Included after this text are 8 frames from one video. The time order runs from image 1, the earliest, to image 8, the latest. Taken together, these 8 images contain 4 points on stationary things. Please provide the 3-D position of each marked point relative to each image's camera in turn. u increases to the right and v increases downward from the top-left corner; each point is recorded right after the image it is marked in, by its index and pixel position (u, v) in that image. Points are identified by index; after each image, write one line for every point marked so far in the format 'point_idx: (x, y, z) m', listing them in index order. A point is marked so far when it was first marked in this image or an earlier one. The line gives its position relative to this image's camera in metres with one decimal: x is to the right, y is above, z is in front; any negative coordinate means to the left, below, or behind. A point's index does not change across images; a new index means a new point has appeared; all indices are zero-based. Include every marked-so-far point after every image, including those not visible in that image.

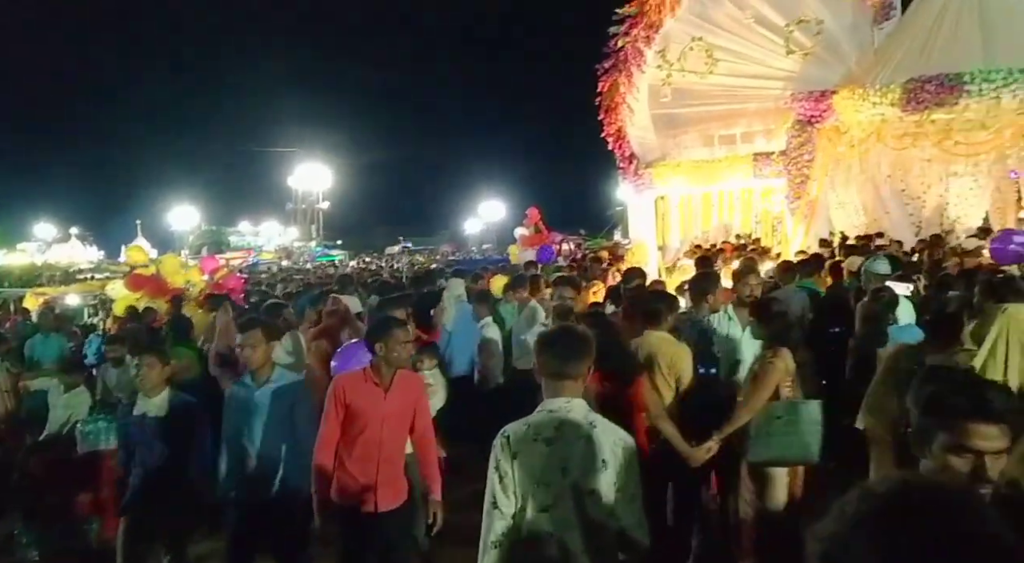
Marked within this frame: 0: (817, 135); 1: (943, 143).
0: (+5.2, +2.5, +10.7) m
1: (+7.0, +2.2, +10.2) m
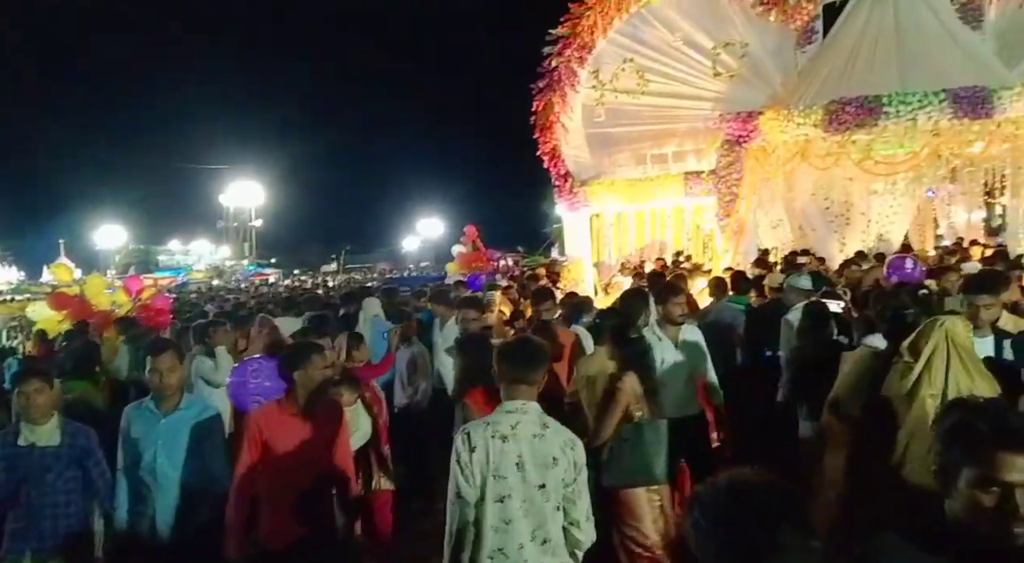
0: (+4.1, +2.2, +11.0) m
1: (+5.9, +2.0, +10.5) m
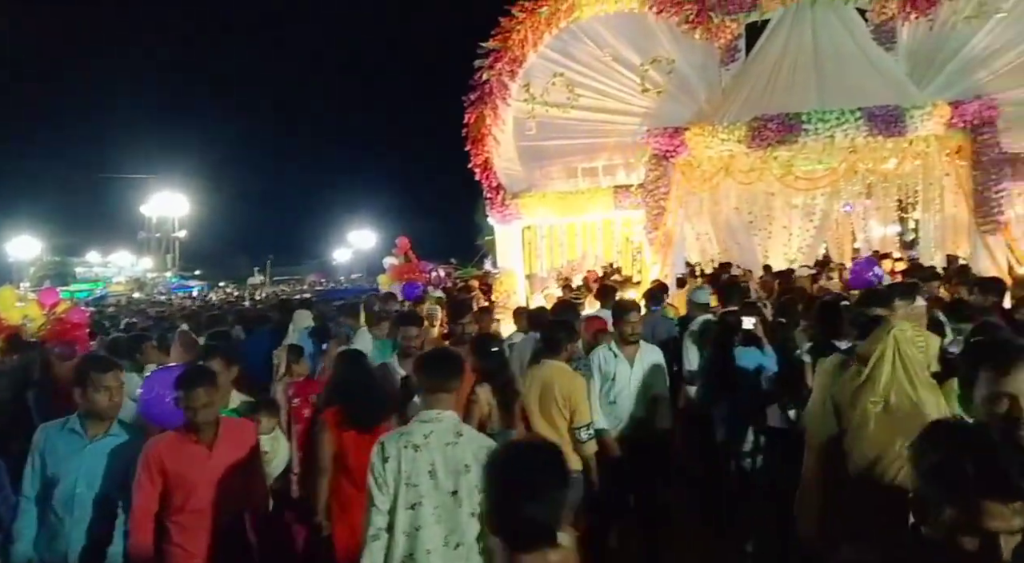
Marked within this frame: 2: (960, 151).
0: (+2.9, +2.0, +11.2) m
1: (+4.7, +1.8, +10.8) m
2: (+7.3, +2.1, +10.4) m
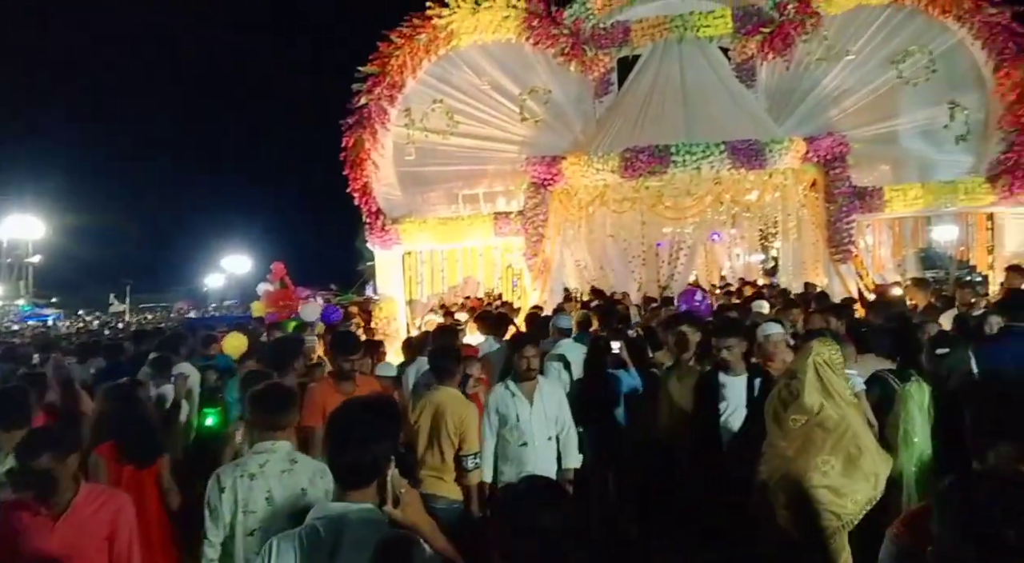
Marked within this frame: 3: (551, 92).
0: (+0.7, +1.5, +11.3) m
1: (+2.6, +1.3, +11.2) m
2: (+5.2, +1.6, +11.0) m
3: (+0.7, +3.5, +11.7) m
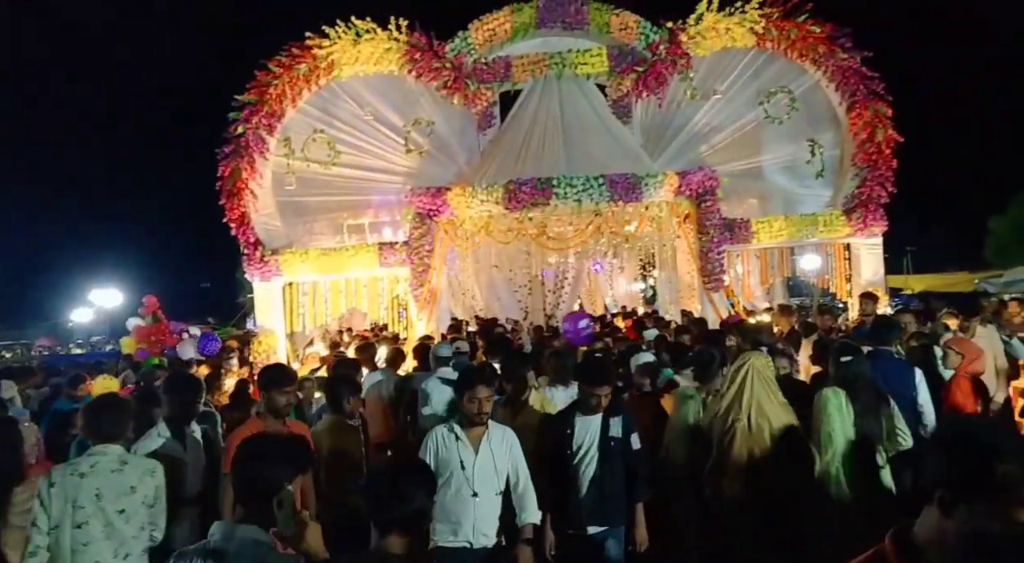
0: (-1.4, +0.9, +11.4) m
1: (+0.5, +0.8, +11.3) m
2: (+3.1, +1.1, +11.4) m
3: (-1.4, +2.9, +11.8) m
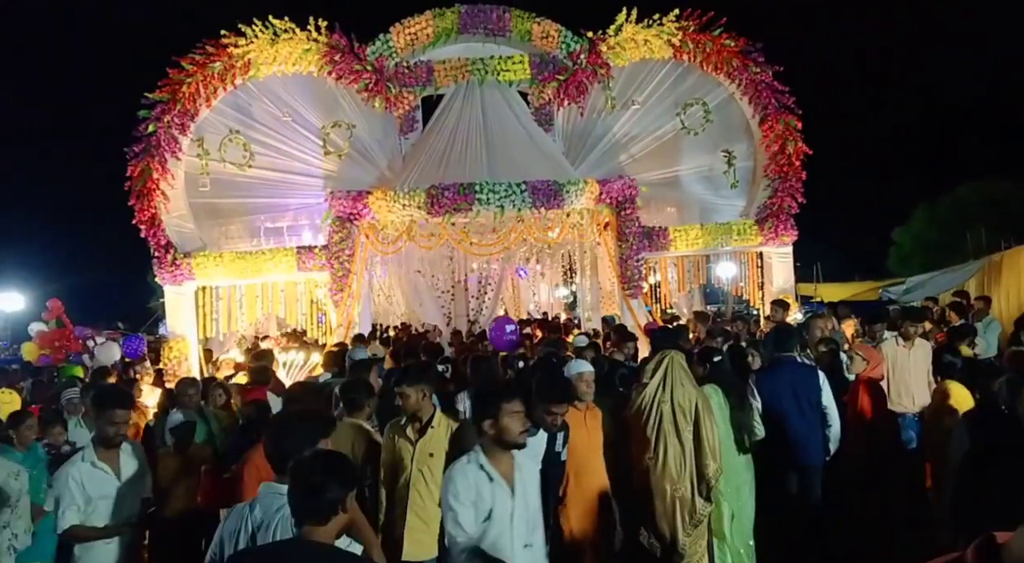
0: (-2.8, +0.9, +11.2) m
1: (-0.9, +0.7, +11.3) m
2: (+1.7, +1.0, +11.6) m
3: (-2.8, +2.8, +11.7) m
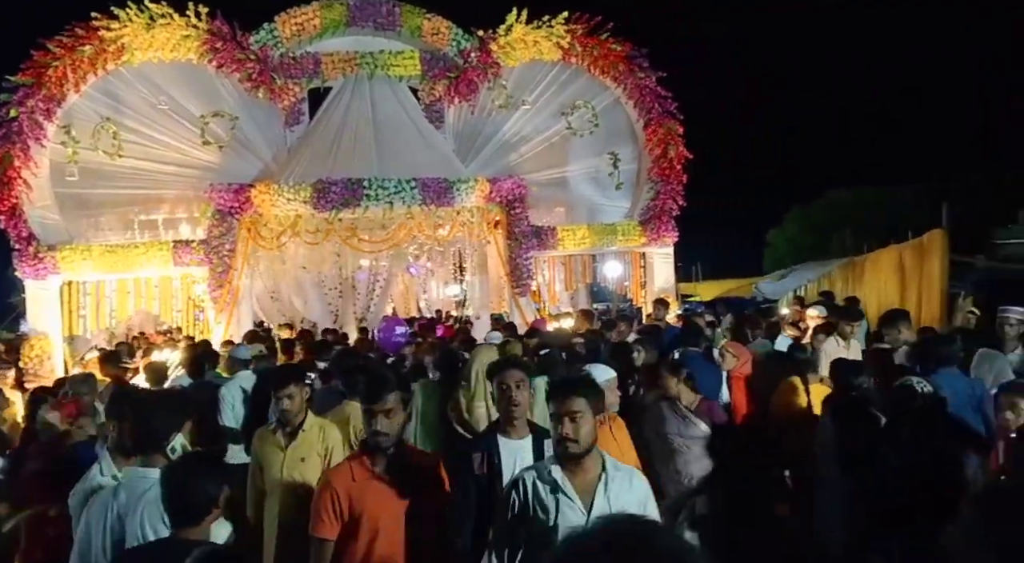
0: (-4.7, +0.9, +10.9) m
1: (-2.8, +0.7, +11.2) m
2: (-0.3, +1.0, +11.7) m
3: (-4.8, +2.9, +11.3) m
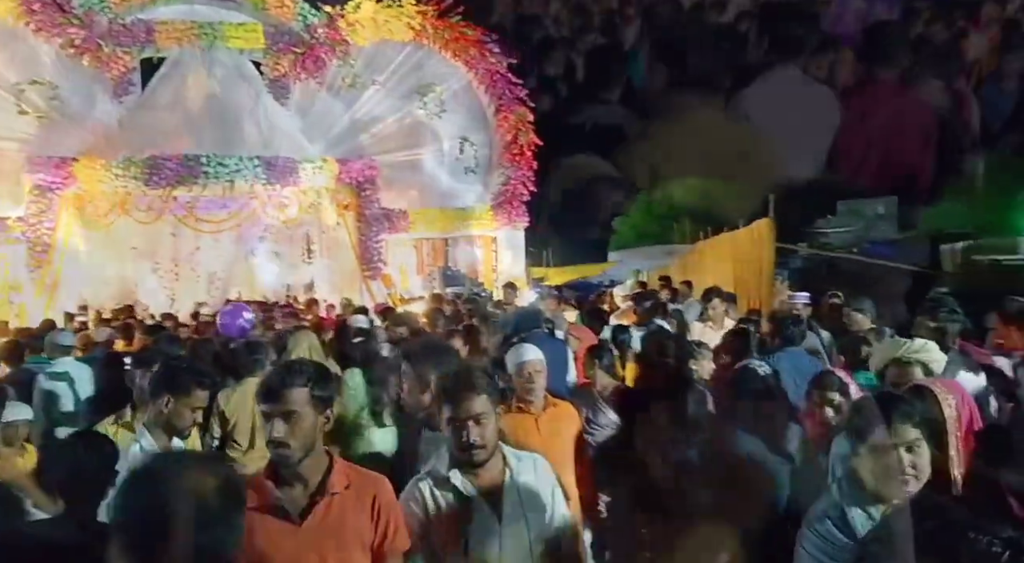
0: (-7.3, +1.2, +10.2) m
1: (-5.5, +1.0, +10.7) m
2: (-3.0, +1.3, +11.5) m
3: (-7.4, +3.2, +10.6) m
